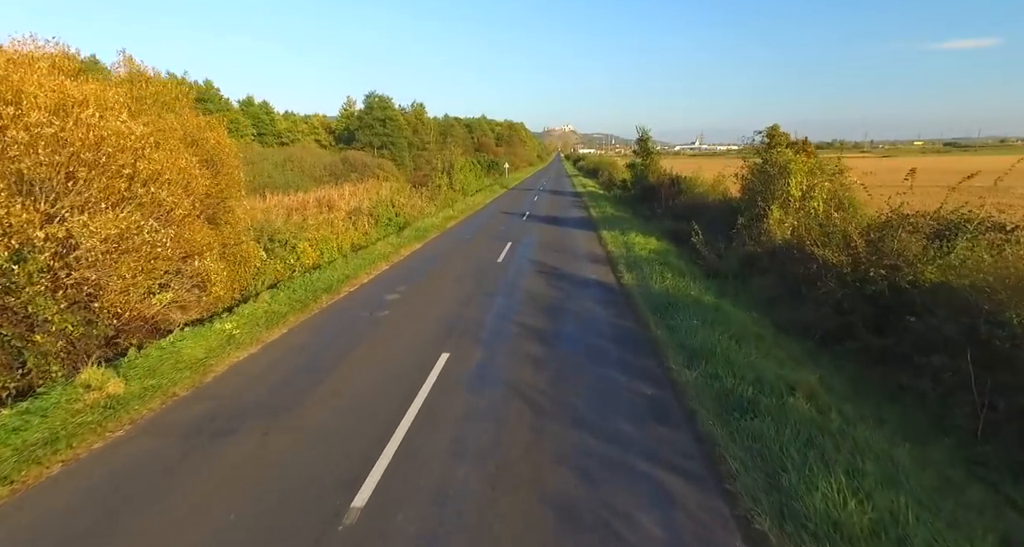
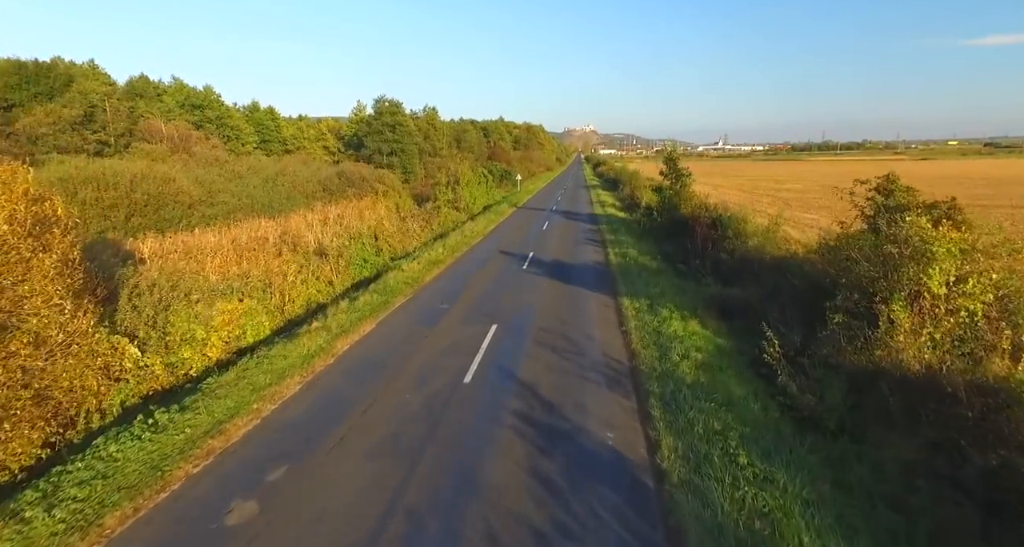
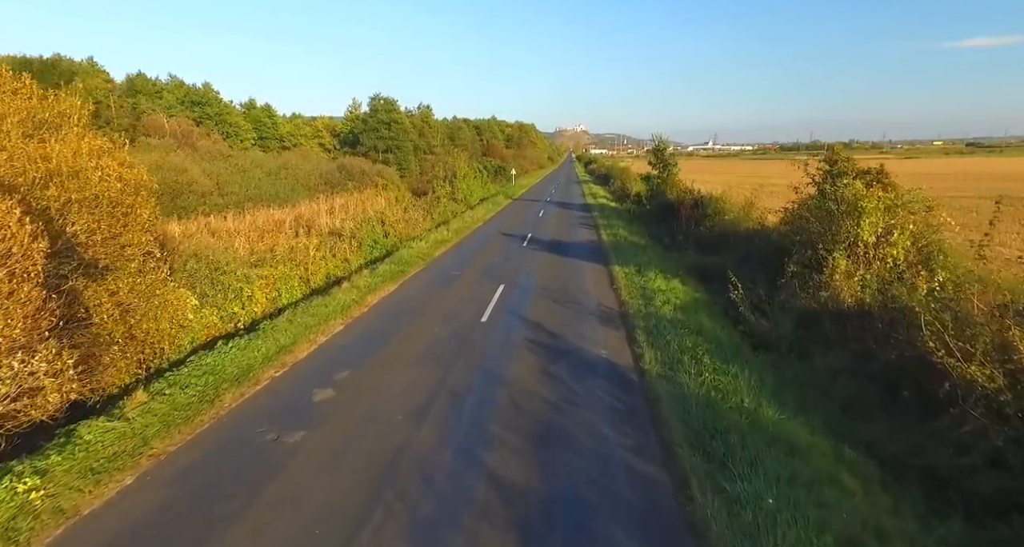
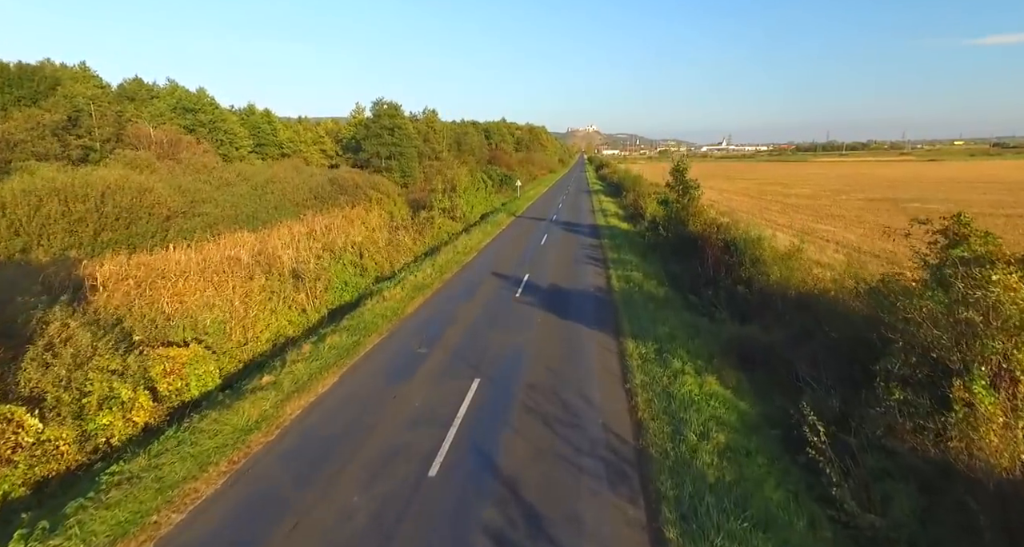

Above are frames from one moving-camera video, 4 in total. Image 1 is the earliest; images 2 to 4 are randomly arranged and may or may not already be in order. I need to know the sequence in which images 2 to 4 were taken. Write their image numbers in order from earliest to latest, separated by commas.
3, 2, 4
